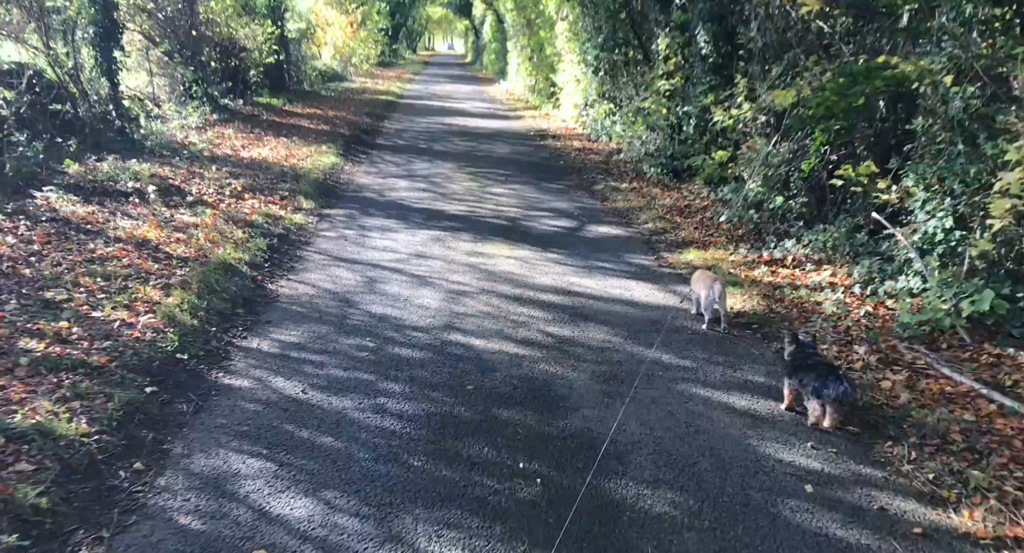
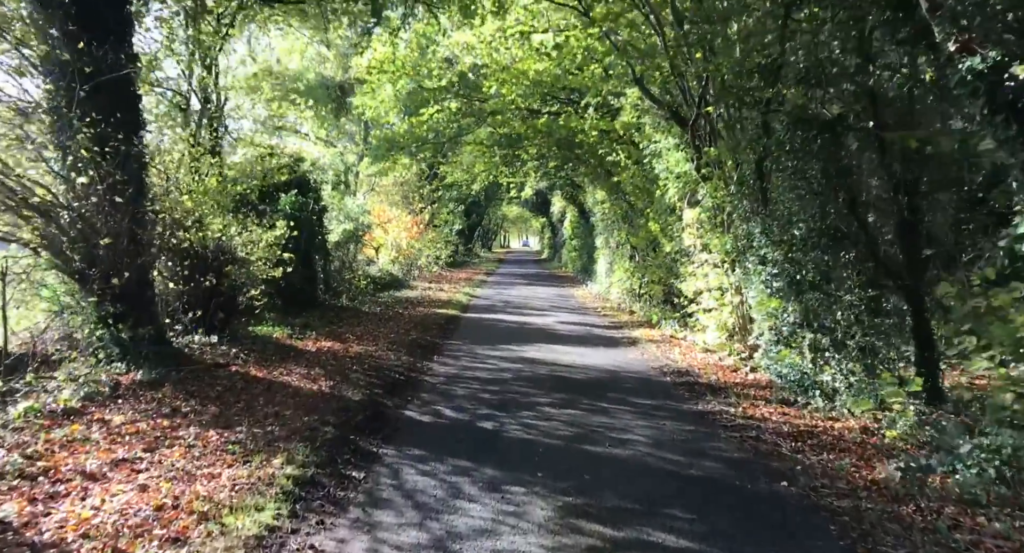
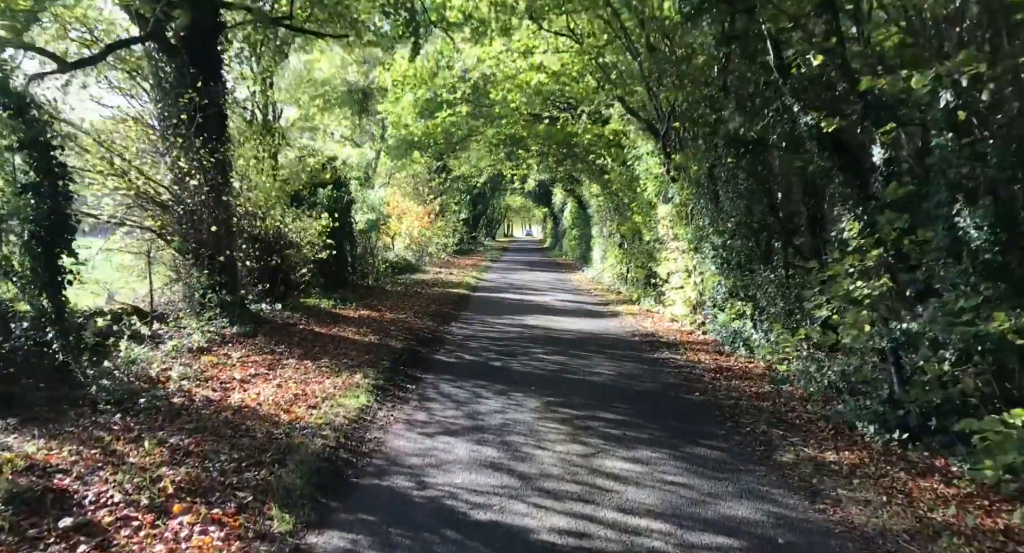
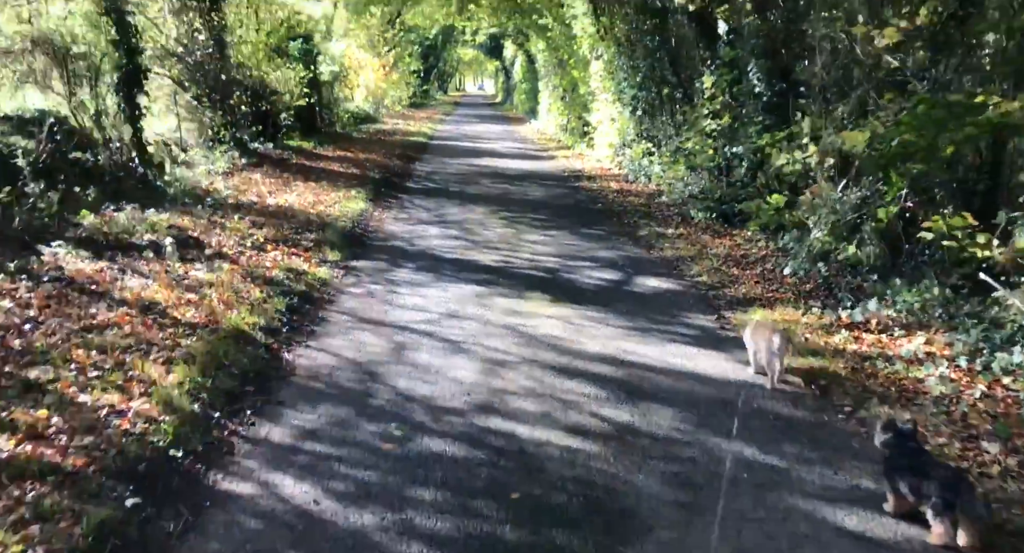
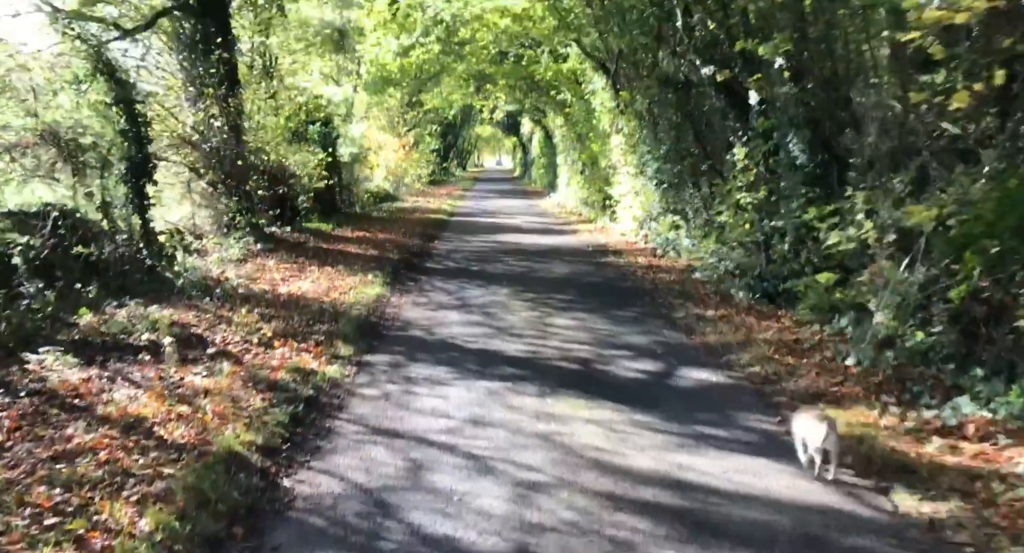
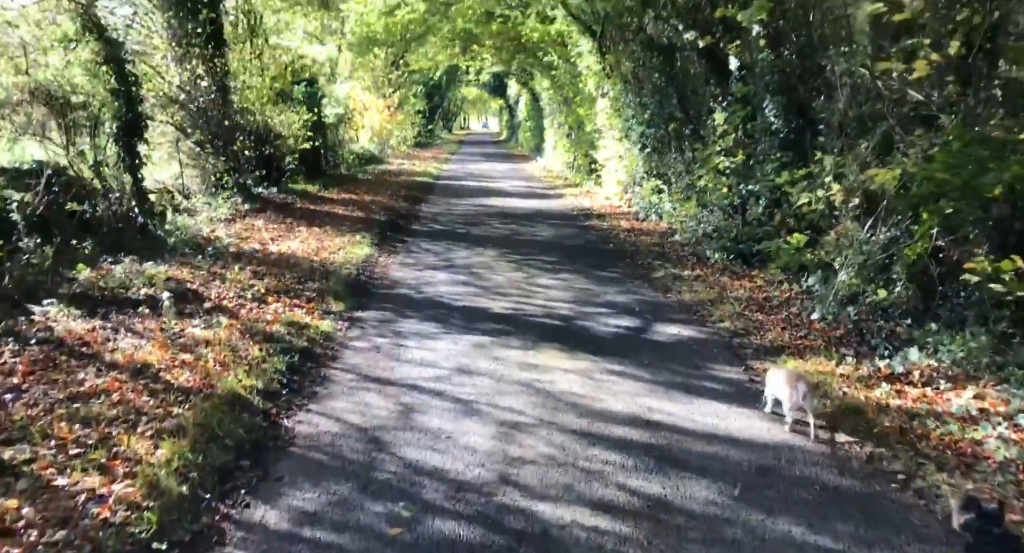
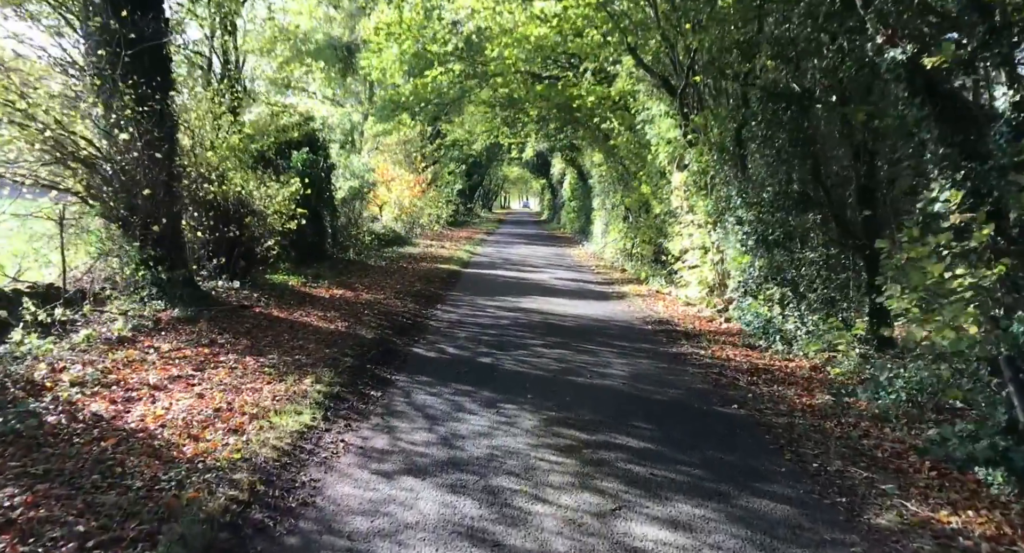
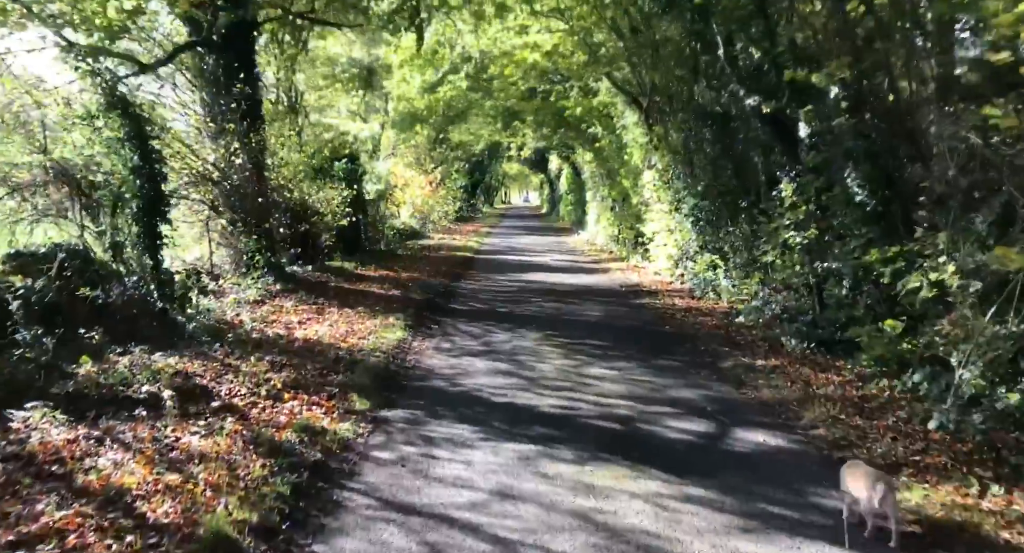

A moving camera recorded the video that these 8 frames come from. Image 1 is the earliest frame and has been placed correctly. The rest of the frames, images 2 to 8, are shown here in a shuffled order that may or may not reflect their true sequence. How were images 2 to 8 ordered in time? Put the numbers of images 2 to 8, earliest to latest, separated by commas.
4, 6, 5, 8, 3, 7, 2
